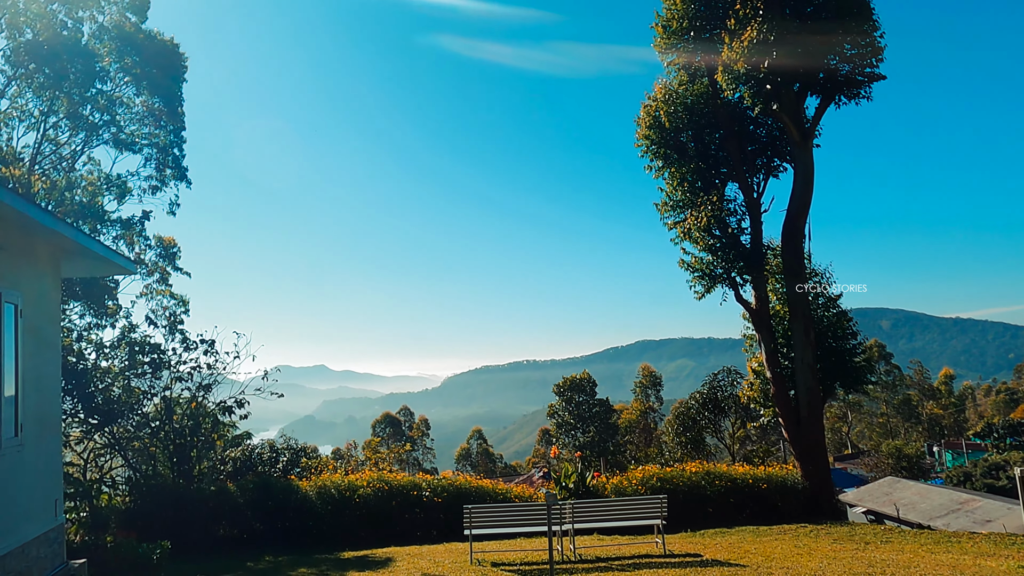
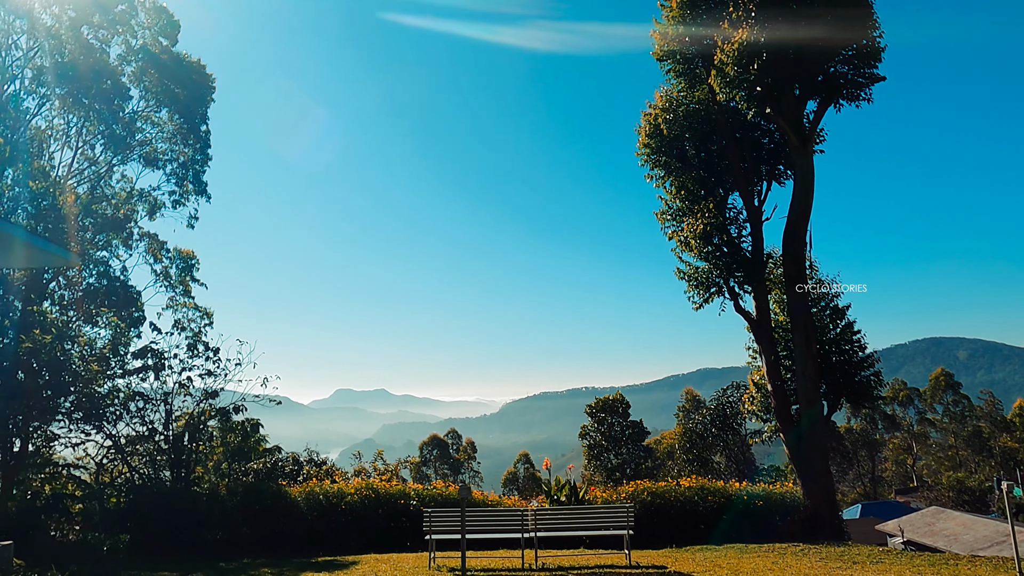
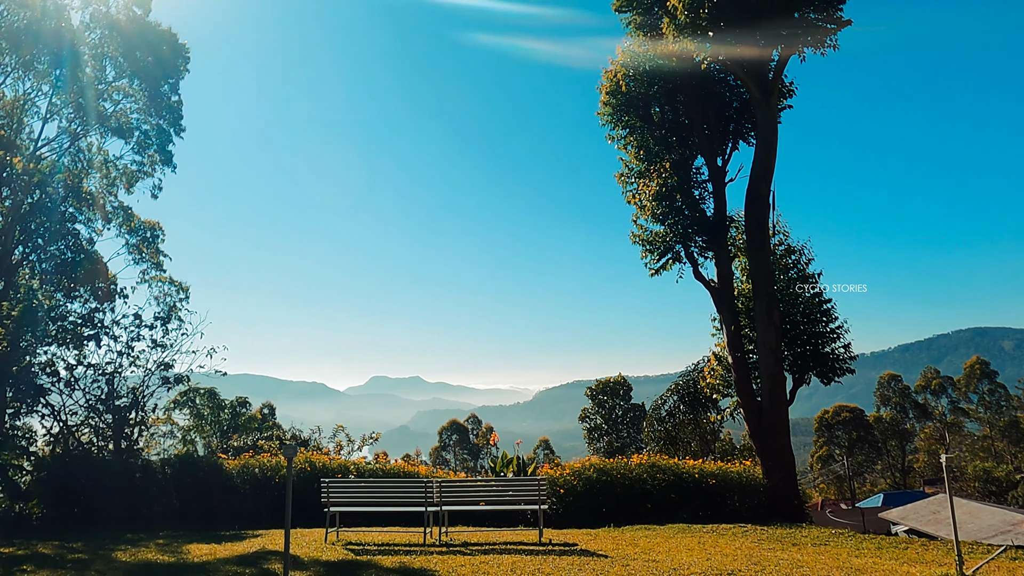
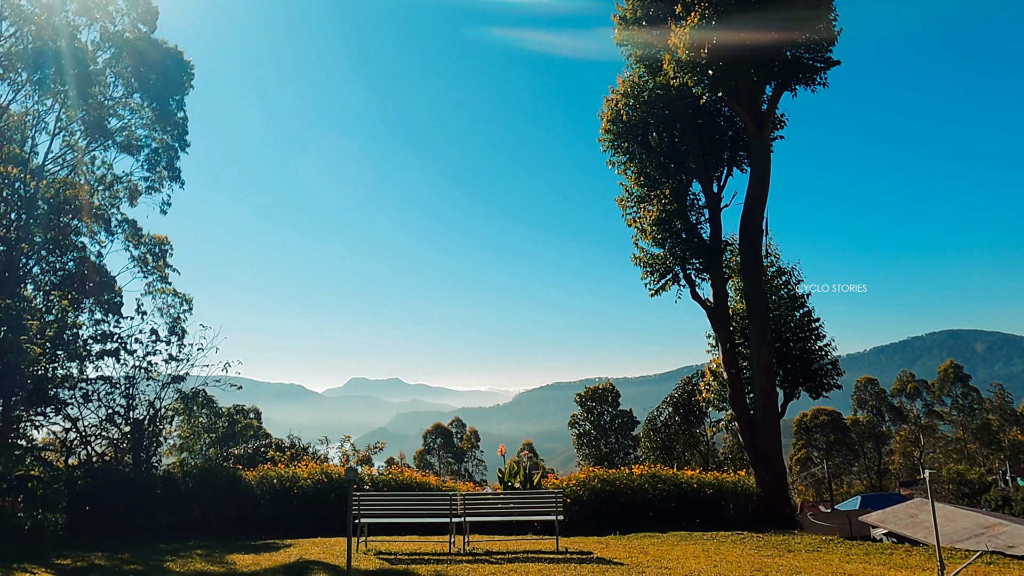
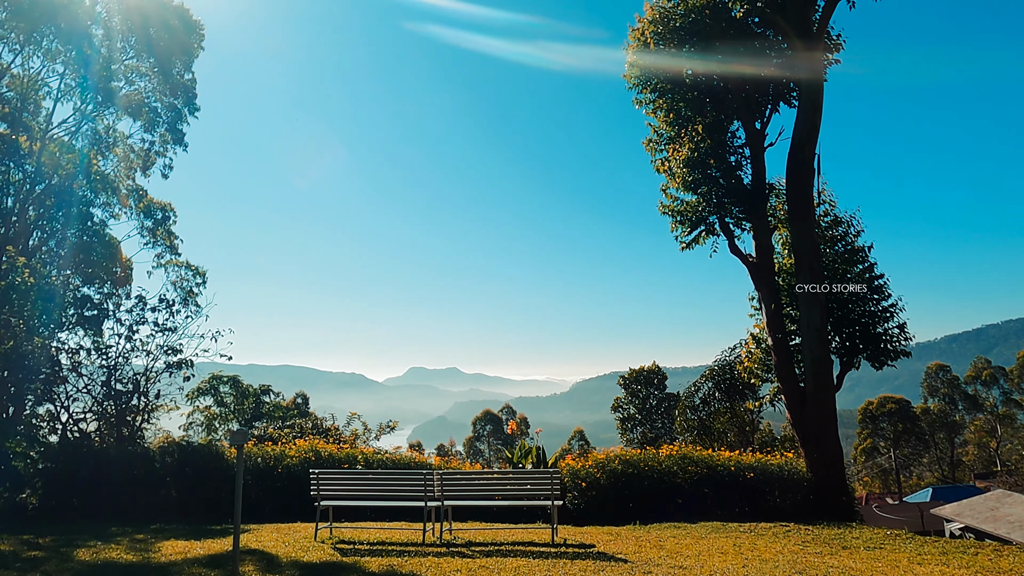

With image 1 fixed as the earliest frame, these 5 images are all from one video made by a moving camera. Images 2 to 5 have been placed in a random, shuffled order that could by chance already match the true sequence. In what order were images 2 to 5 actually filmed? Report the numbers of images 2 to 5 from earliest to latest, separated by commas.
2, 4, 3, 5
